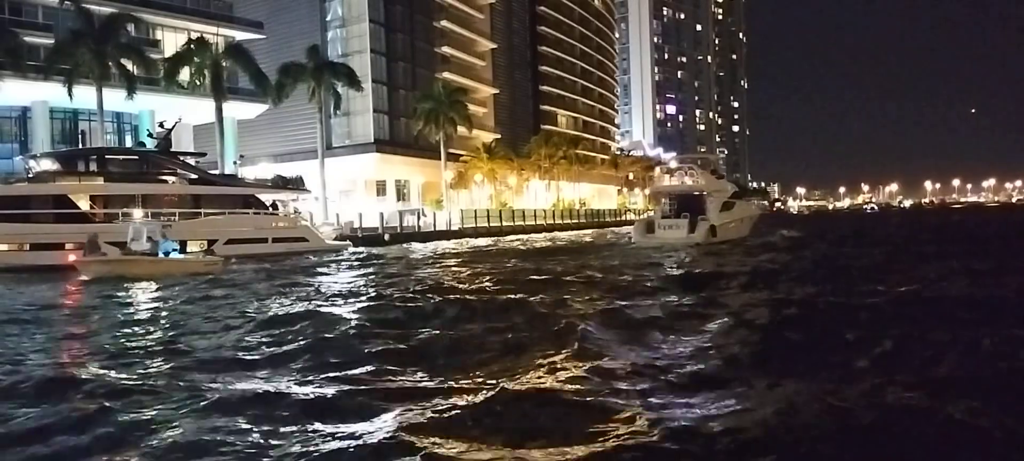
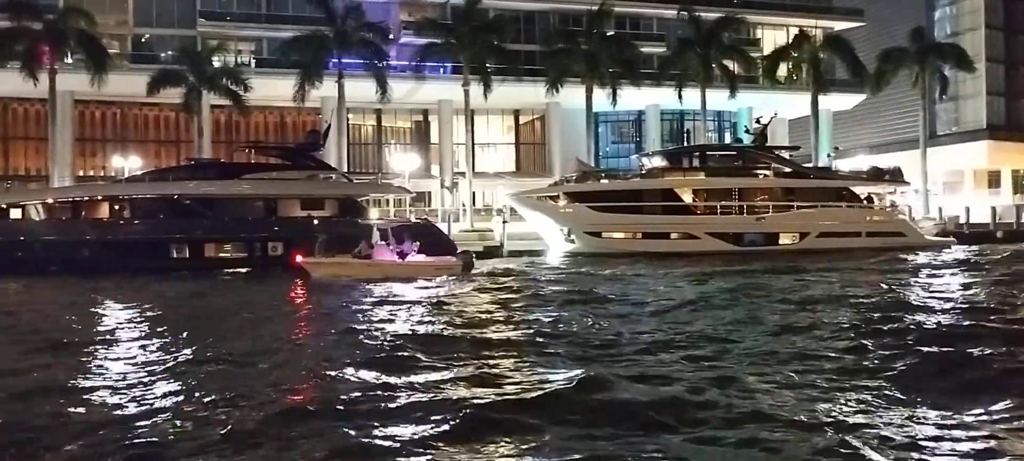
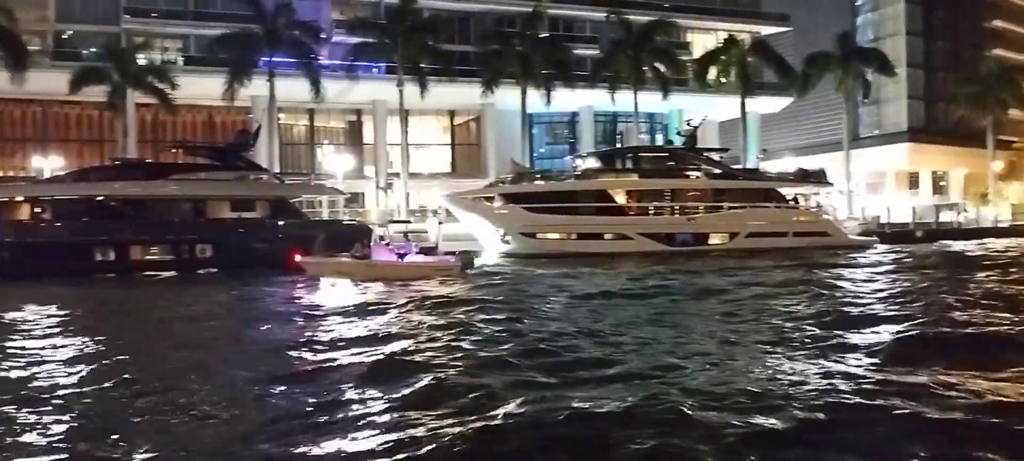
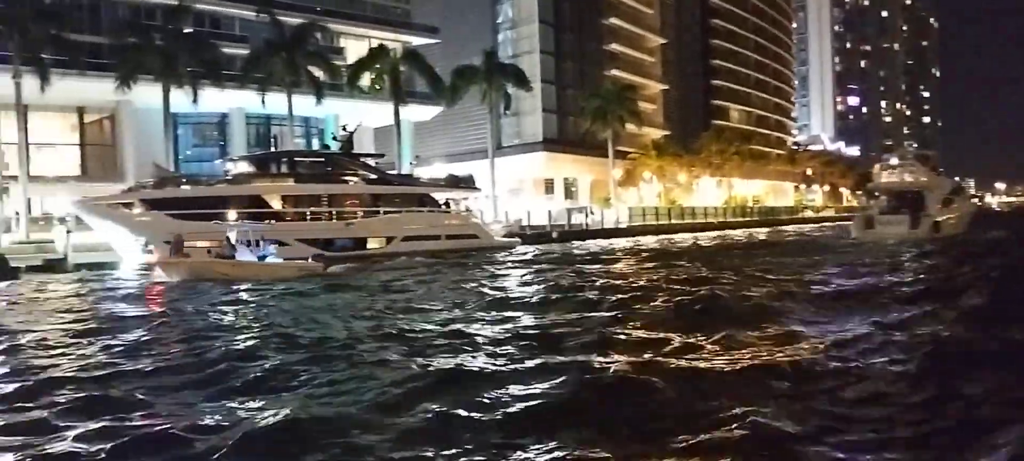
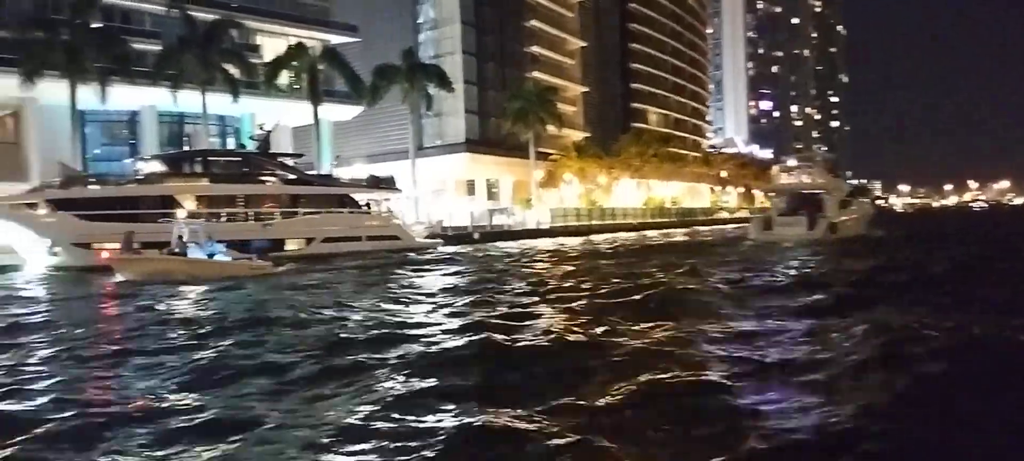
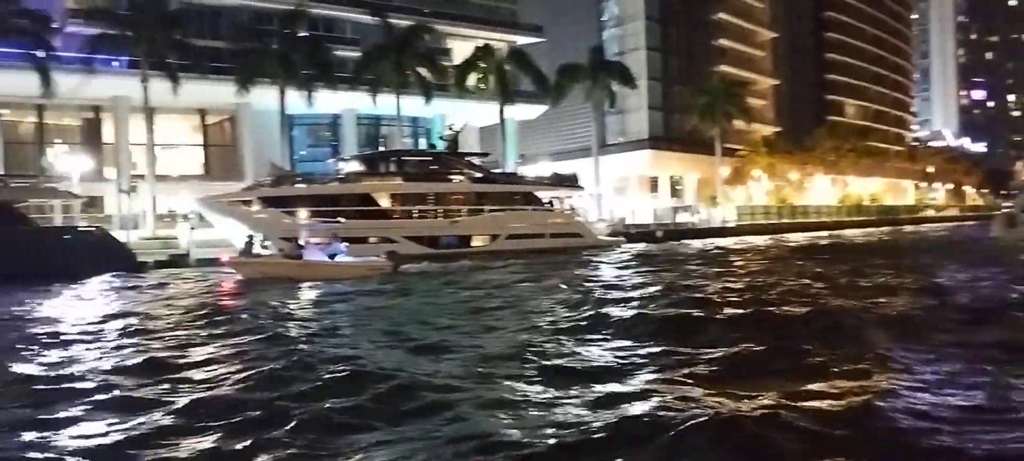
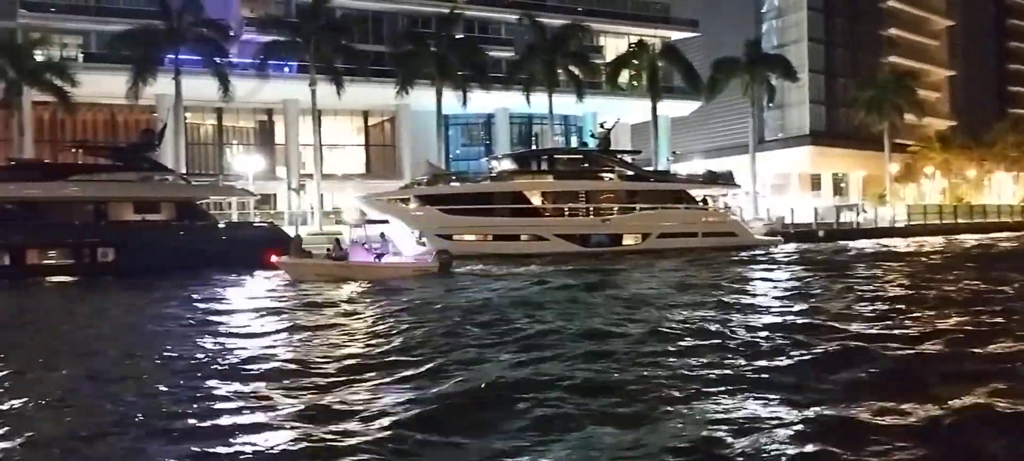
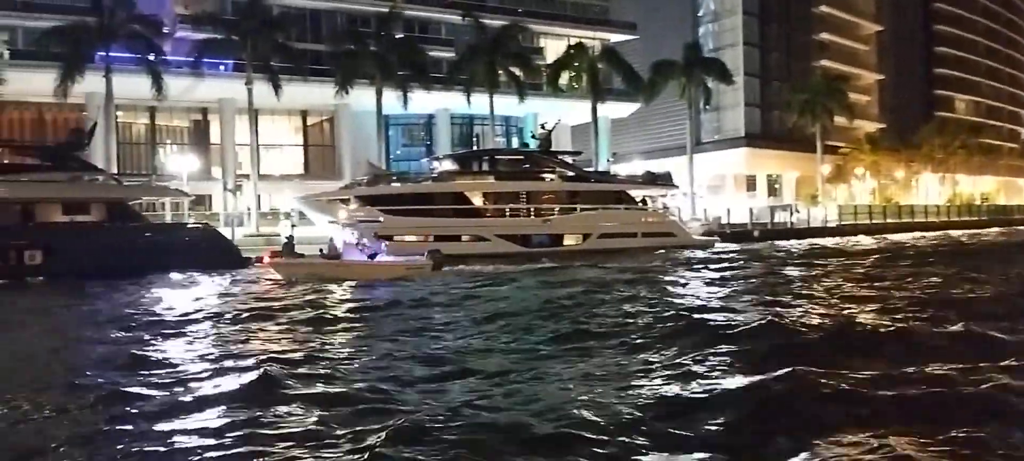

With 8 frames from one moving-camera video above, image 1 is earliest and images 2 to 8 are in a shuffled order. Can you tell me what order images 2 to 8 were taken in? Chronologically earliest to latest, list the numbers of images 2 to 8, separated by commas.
5, 4, 6, 8, 7, 3, 2
